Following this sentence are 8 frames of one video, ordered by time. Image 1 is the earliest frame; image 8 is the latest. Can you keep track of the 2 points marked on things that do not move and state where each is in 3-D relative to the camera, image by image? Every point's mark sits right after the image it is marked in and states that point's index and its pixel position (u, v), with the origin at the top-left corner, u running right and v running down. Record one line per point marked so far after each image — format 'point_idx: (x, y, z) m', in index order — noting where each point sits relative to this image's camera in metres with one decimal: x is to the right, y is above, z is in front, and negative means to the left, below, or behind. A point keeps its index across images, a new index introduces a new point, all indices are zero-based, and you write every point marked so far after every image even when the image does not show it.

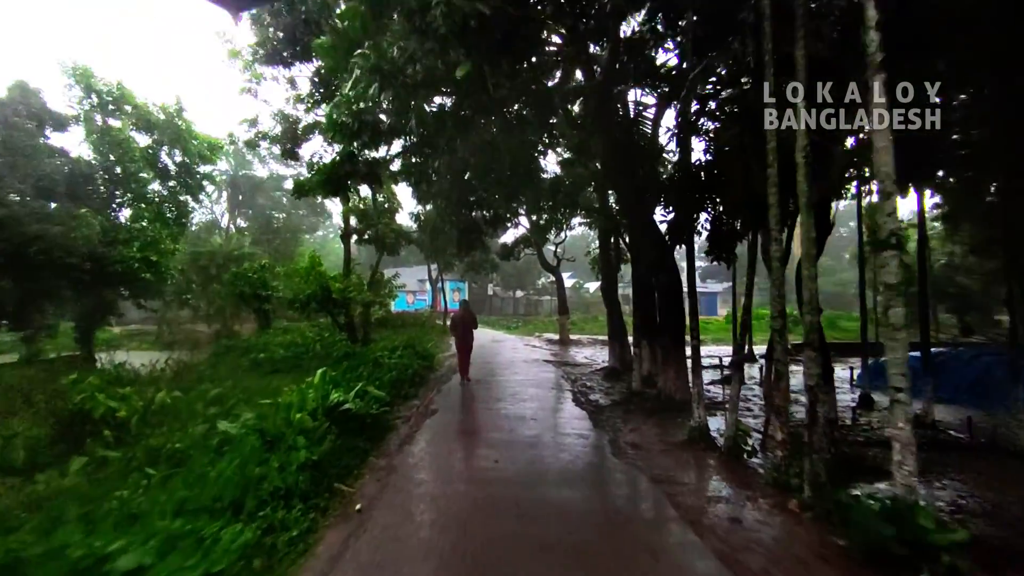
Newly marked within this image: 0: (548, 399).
0: (+0.5, -1.7, +10.3) m
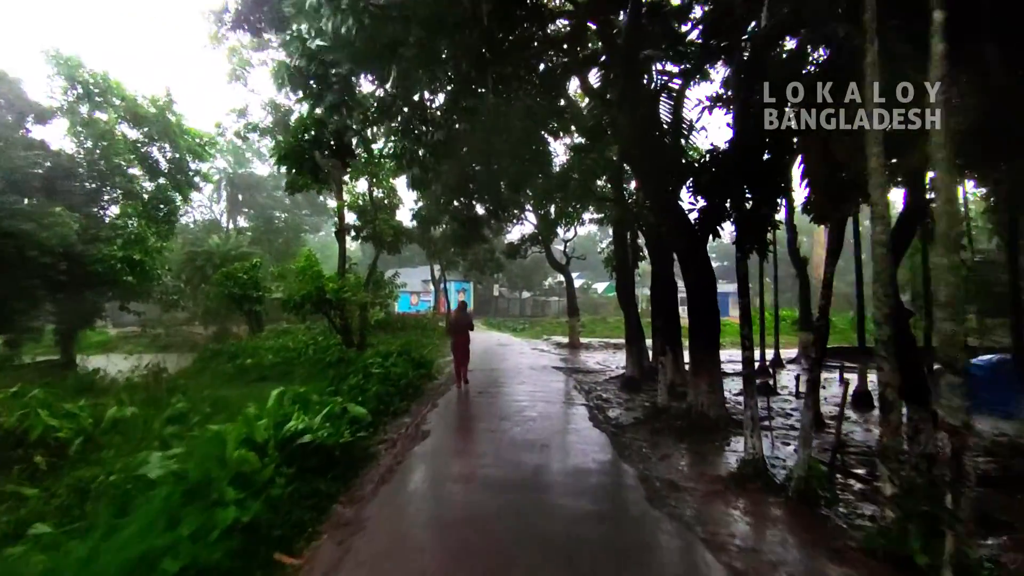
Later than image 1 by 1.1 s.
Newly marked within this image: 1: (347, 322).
0: (+0.6, -1.7, +8.9) m
1: (-4.8, -1.0, +19.5) m
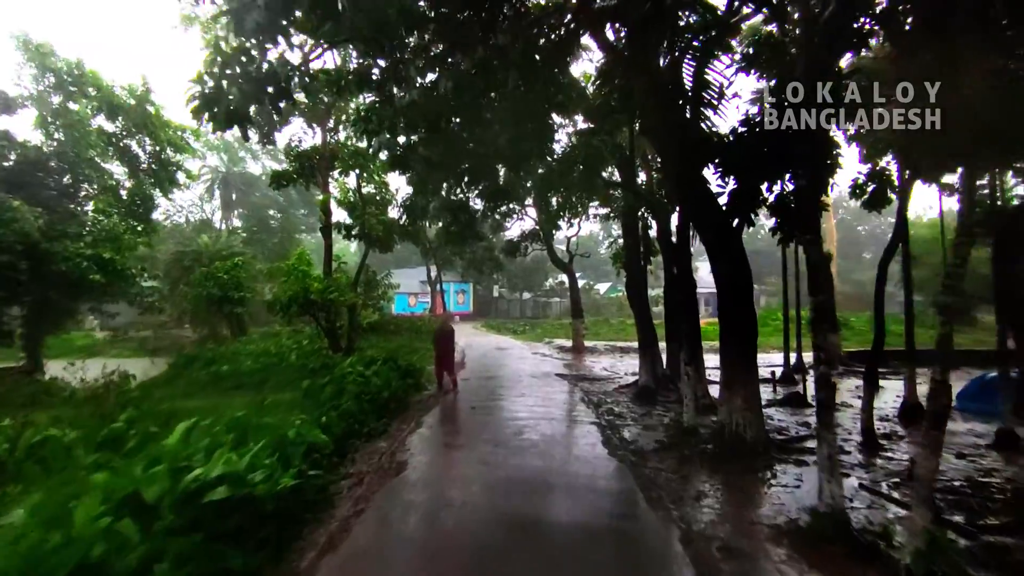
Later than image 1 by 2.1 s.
0: (+0.5, -1.7, +7.6) m
1: (-4.8, -1.0, +18.2) m
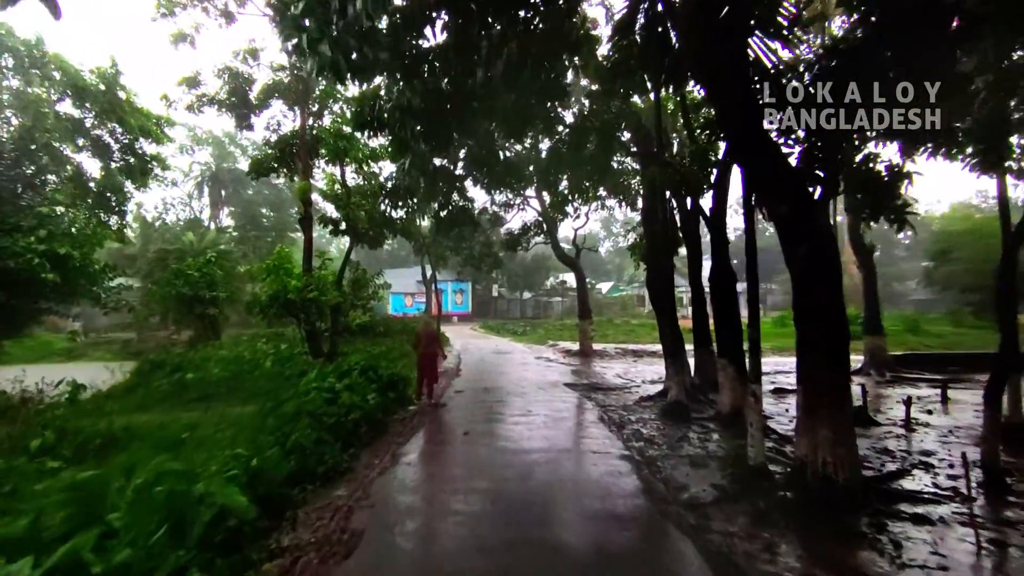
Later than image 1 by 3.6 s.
0: (+0.6, -1.6, +5.8) m
1: (-4.8, -0.9, +16.4) m
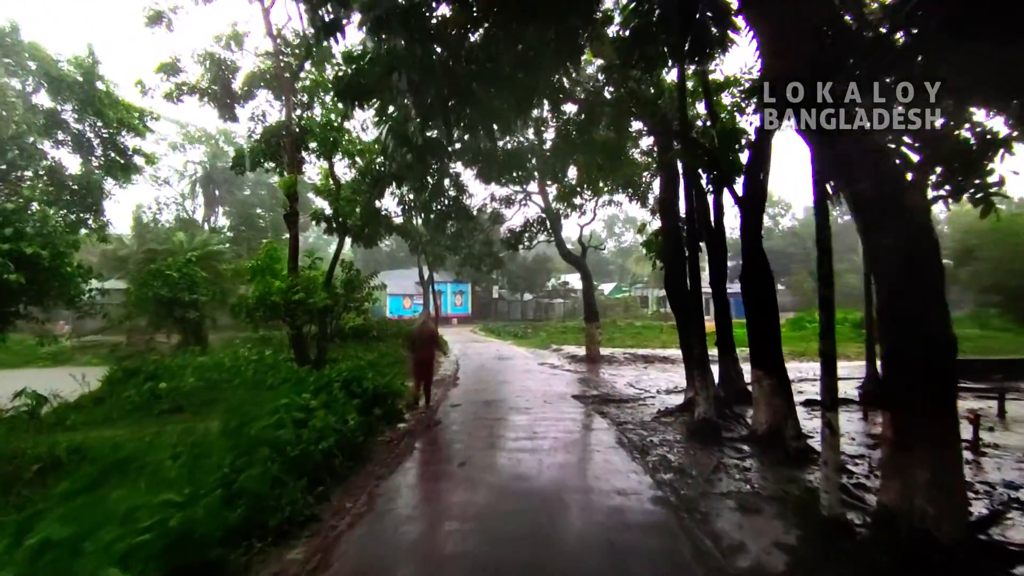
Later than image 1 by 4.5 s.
0: (+0.6, -1.6, +4.7) m
1: (-4.7, -1.0, +15.3) m
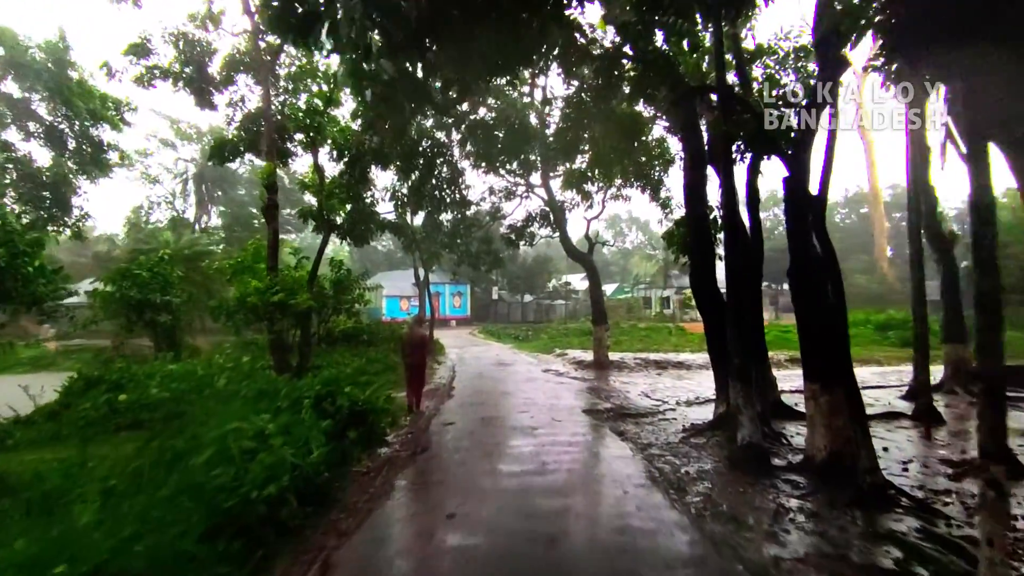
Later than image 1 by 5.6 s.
0: (+0.6, -1.6, +3.4) m
1: (-4.7, -1.0, +14.0) m
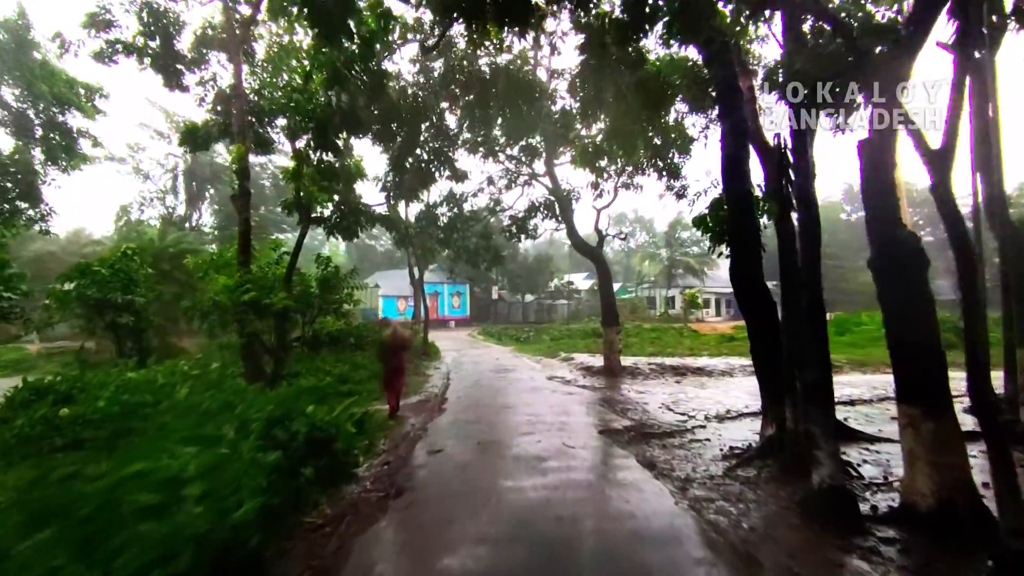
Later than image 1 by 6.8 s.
0: (+0.7, -1.5, +1.9) m
1: (-4.7, -0.9, +12.5) m
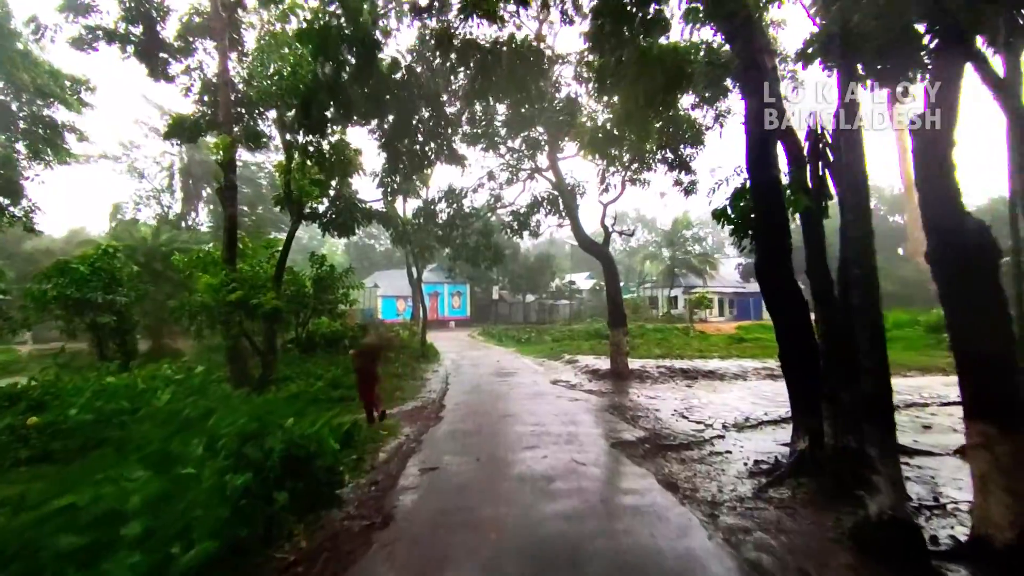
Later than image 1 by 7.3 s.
0: (+0.7, -1.5, +1.2) m
1: (-4.7, -0.9, +11.8) m
